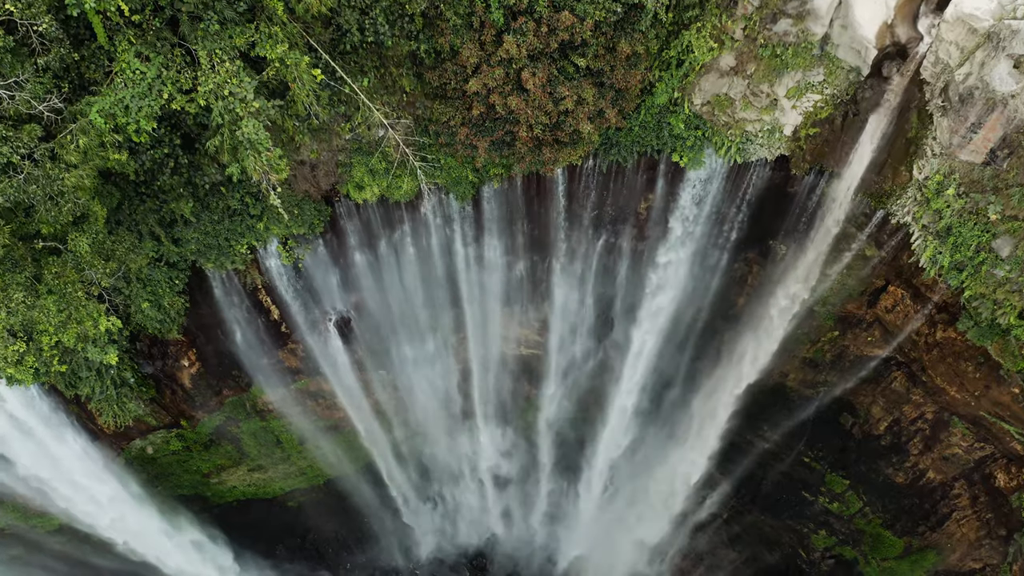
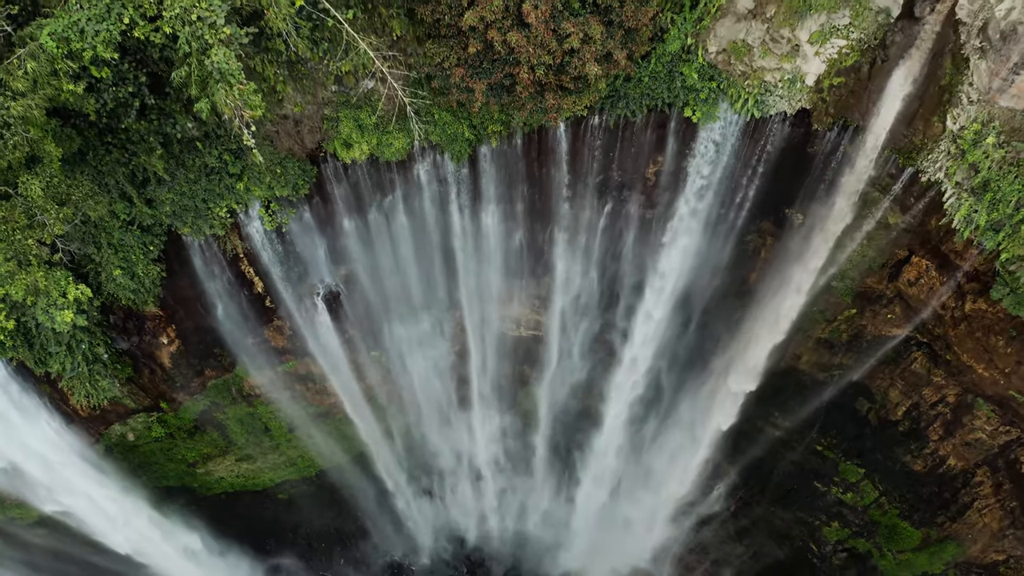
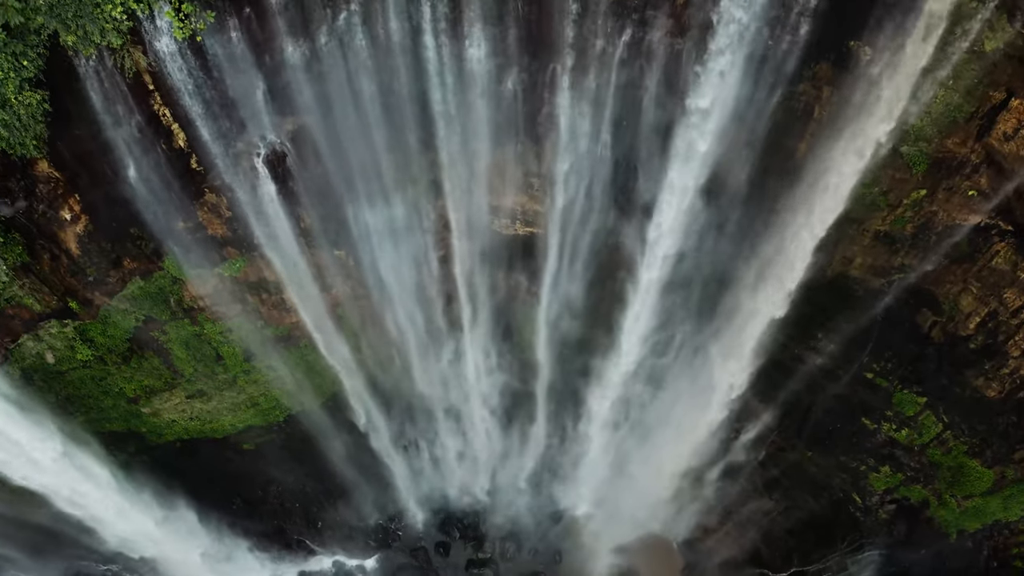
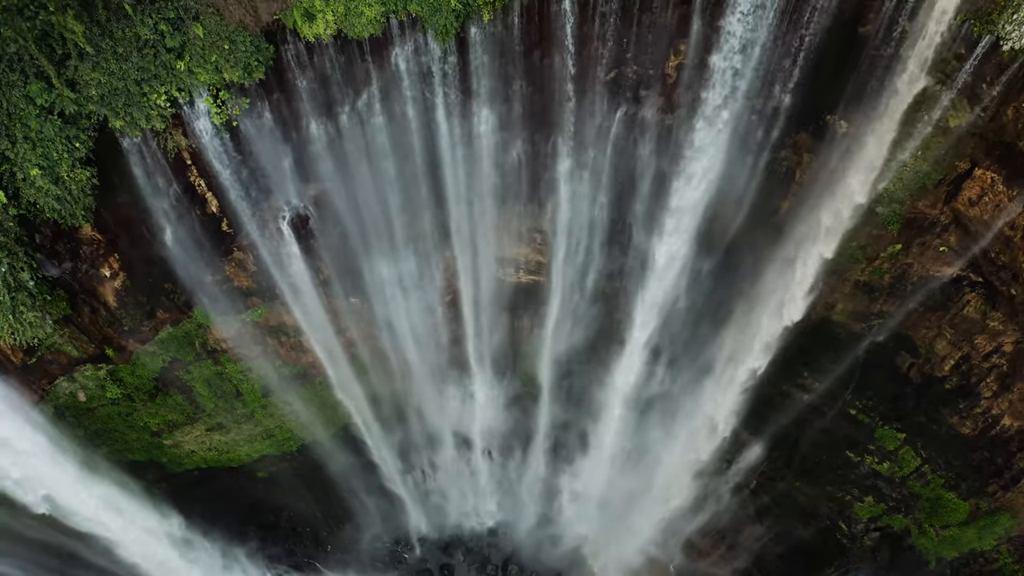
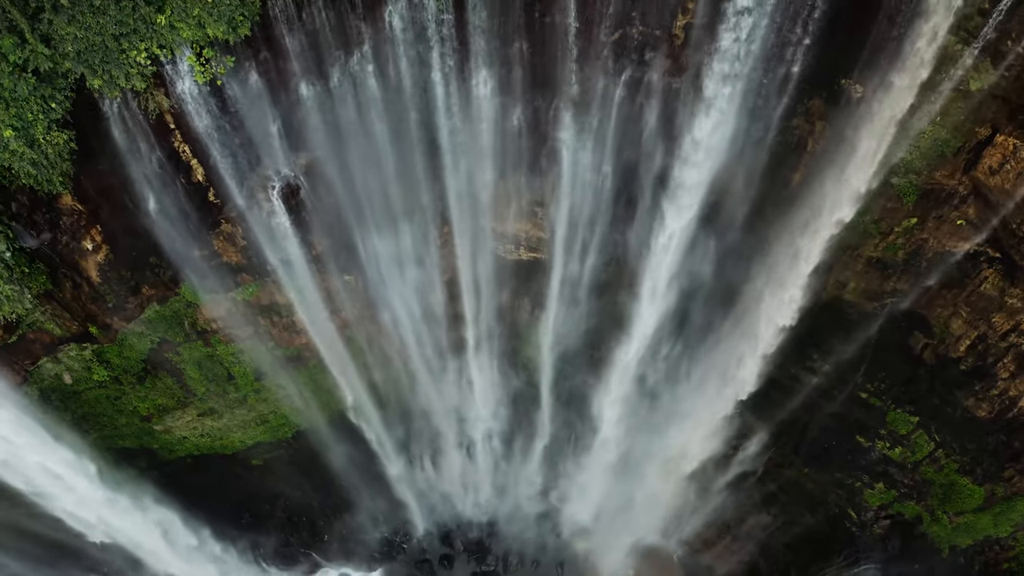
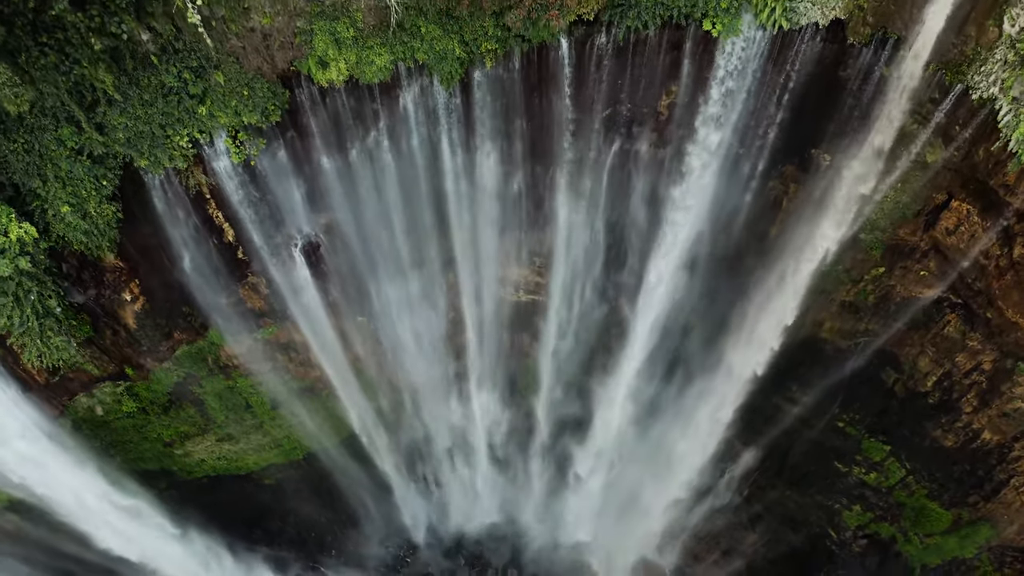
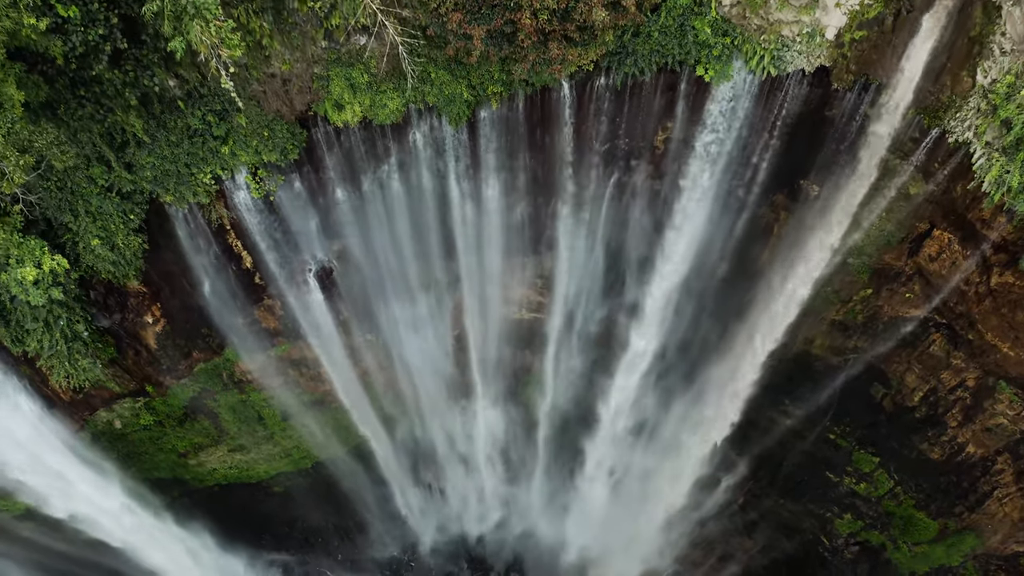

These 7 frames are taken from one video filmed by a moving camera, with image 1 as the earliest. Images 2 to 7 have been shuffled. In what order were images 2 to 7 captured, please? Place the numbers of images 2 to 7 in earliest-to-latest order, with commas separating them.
2, 7, 6, 4, 5, 3
